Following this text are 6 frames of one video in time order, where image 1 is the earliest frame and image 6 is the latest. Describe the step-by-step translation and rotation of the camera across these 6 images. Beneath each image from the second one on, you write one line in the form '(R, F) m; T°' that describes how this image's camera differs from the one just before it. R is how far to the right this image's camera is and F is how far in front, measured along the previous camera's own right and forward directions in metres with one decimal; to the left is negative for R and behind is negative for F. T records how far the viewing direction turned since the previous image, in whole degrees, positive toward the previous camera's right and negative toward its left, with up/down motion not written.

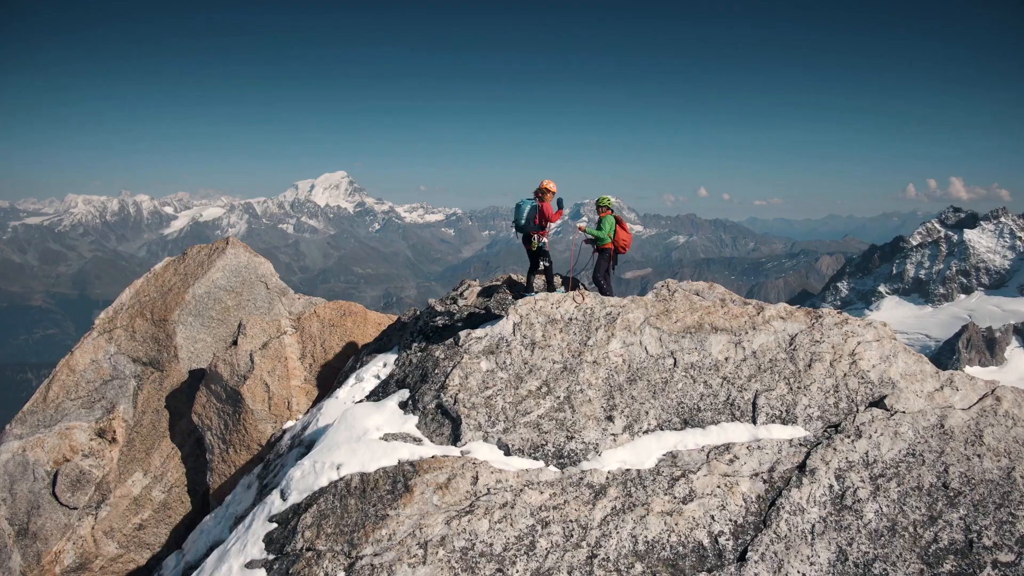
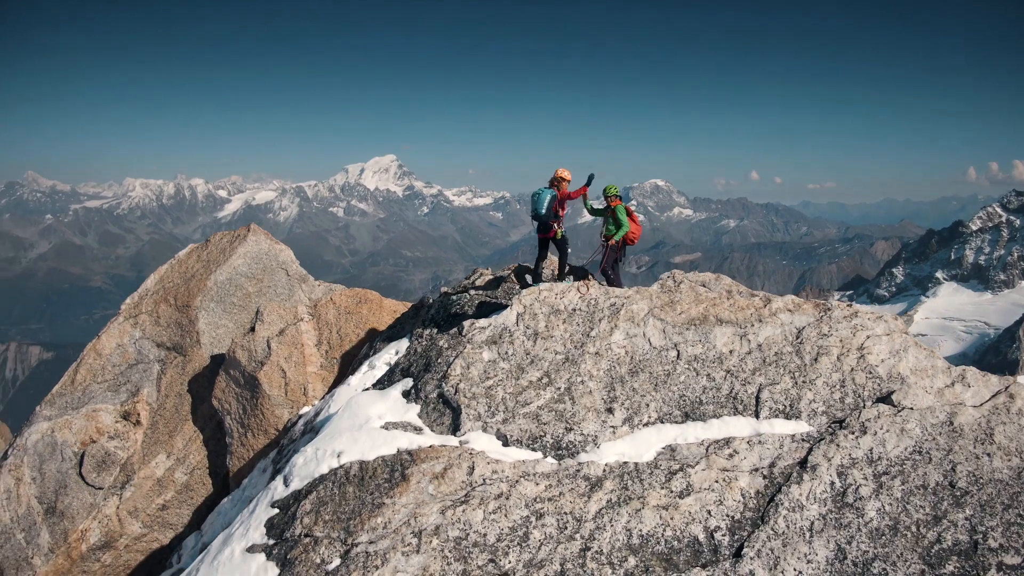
(+0.7, +0.1) m; -2°
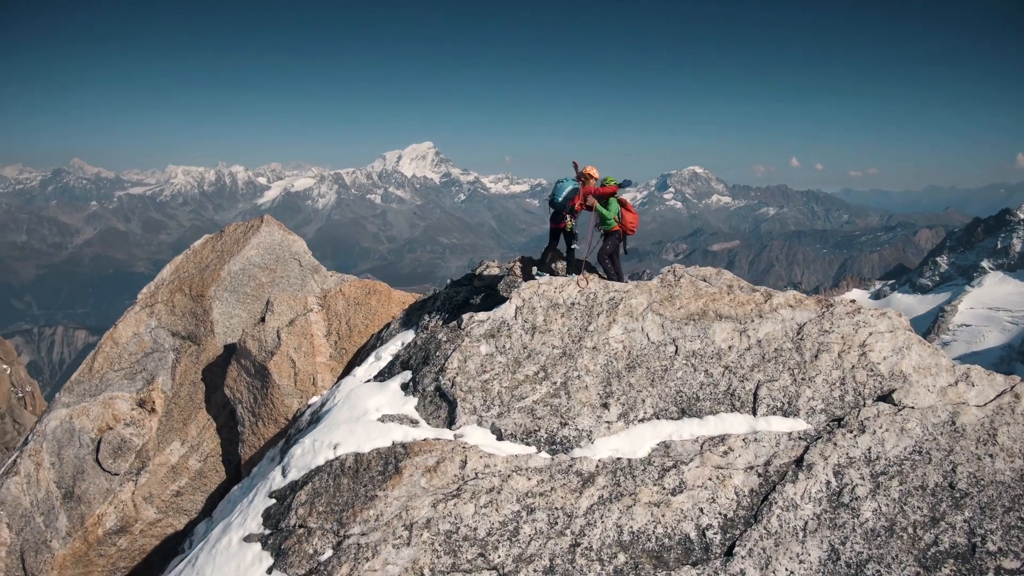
(+0.6, +0.1) m; -2°
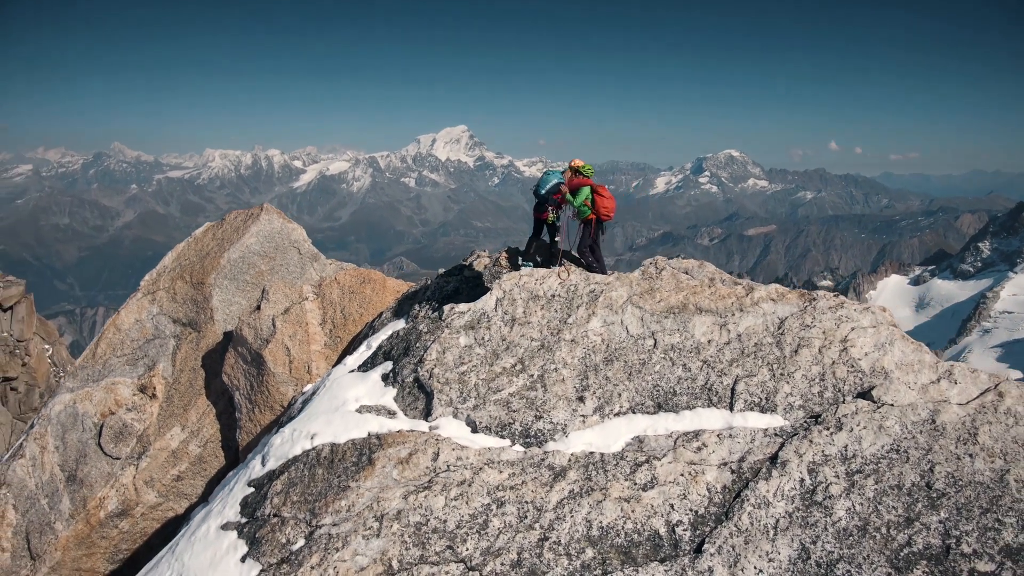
(+1.0, +0.2) m; -1°
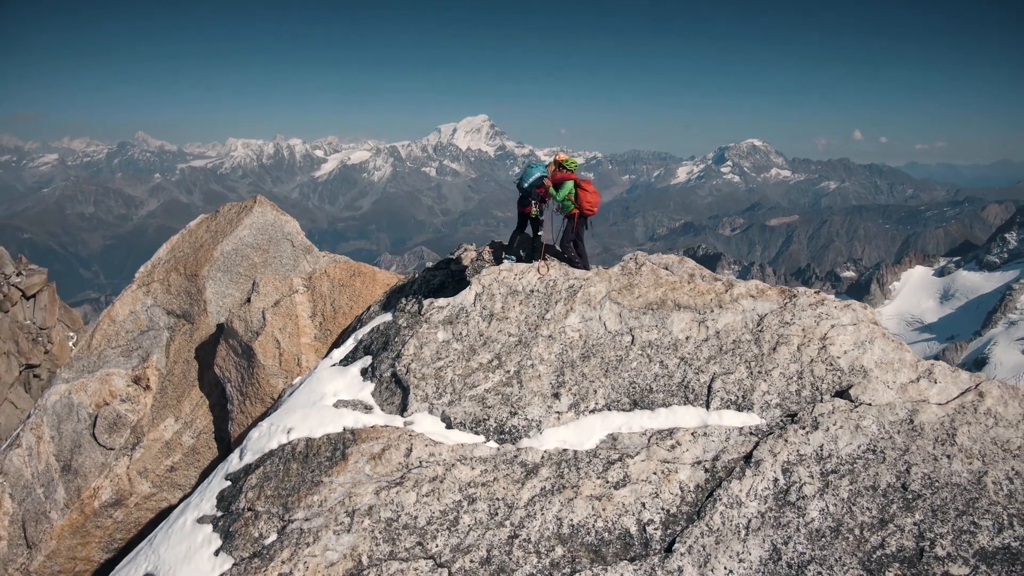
(+0.8, +0.2) m; -1°
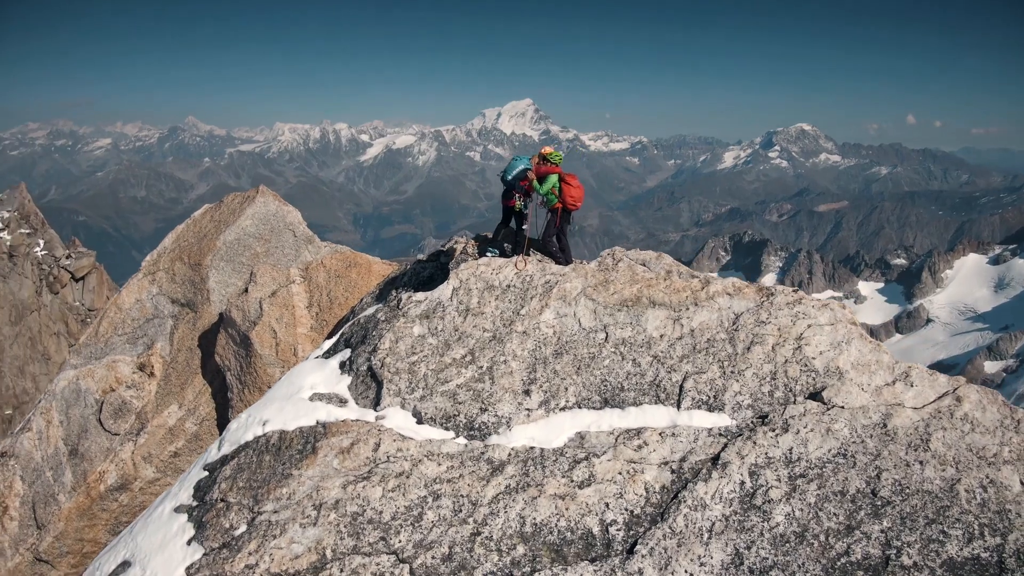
(+1.2, +0.2) m; -2°
